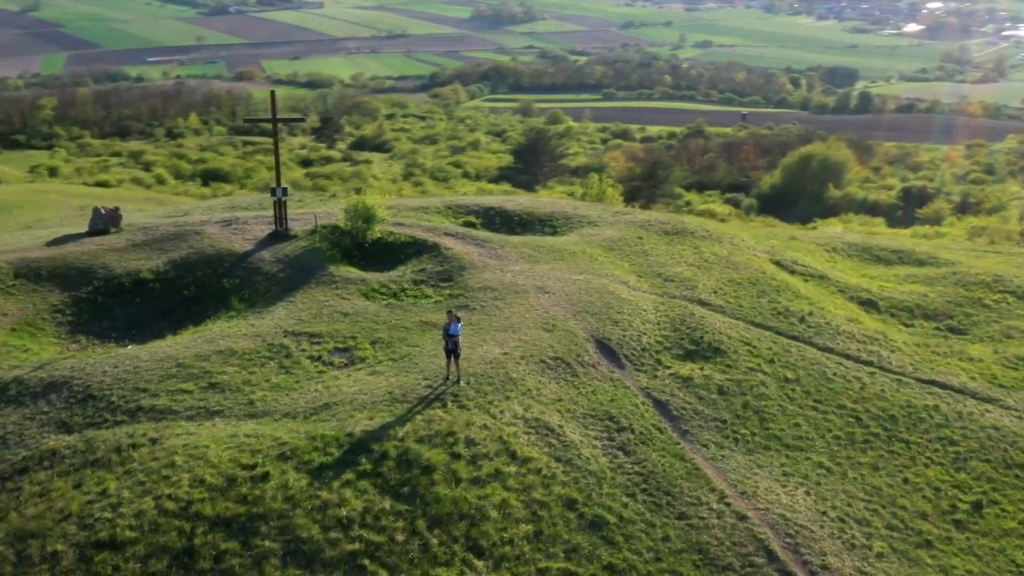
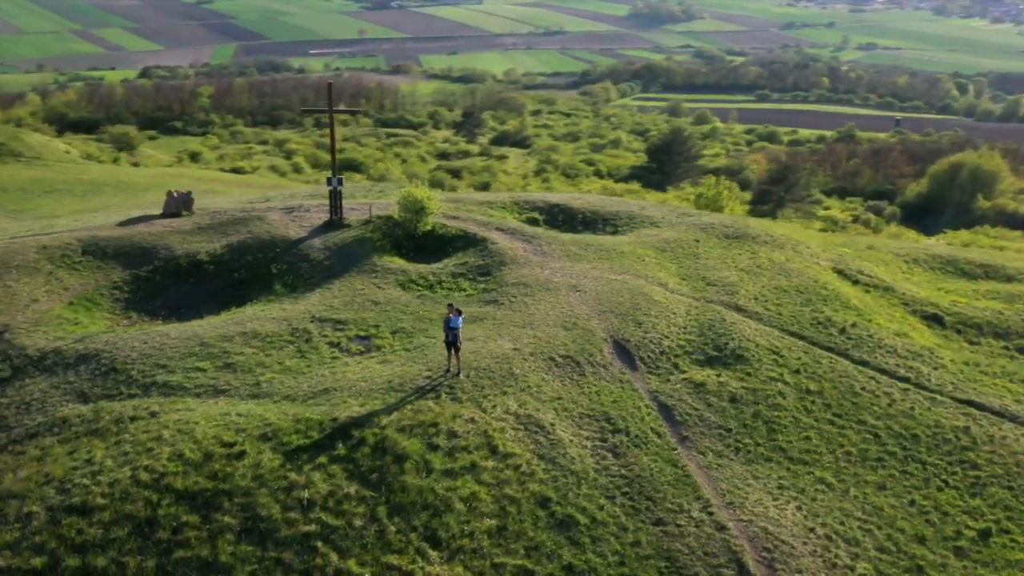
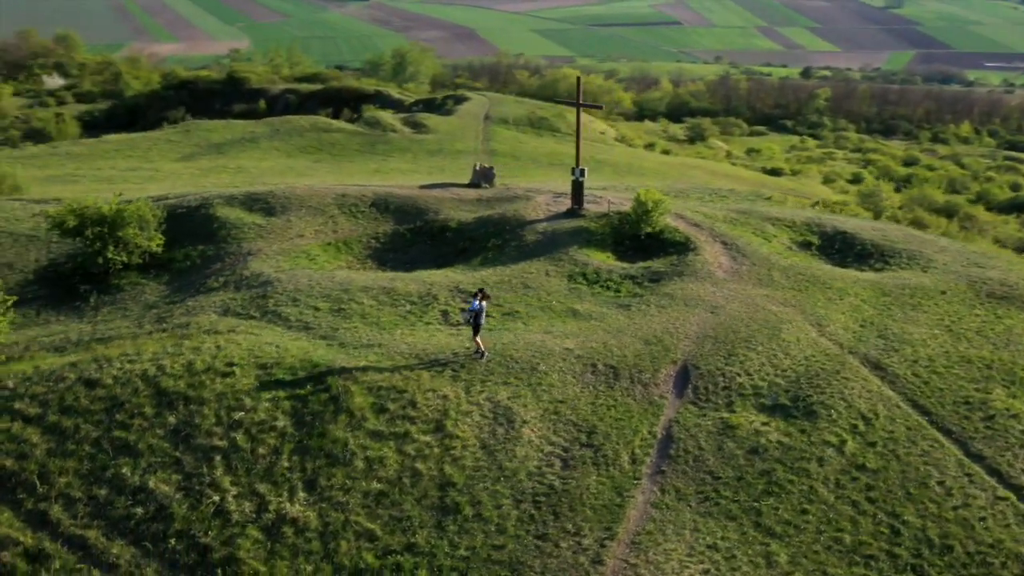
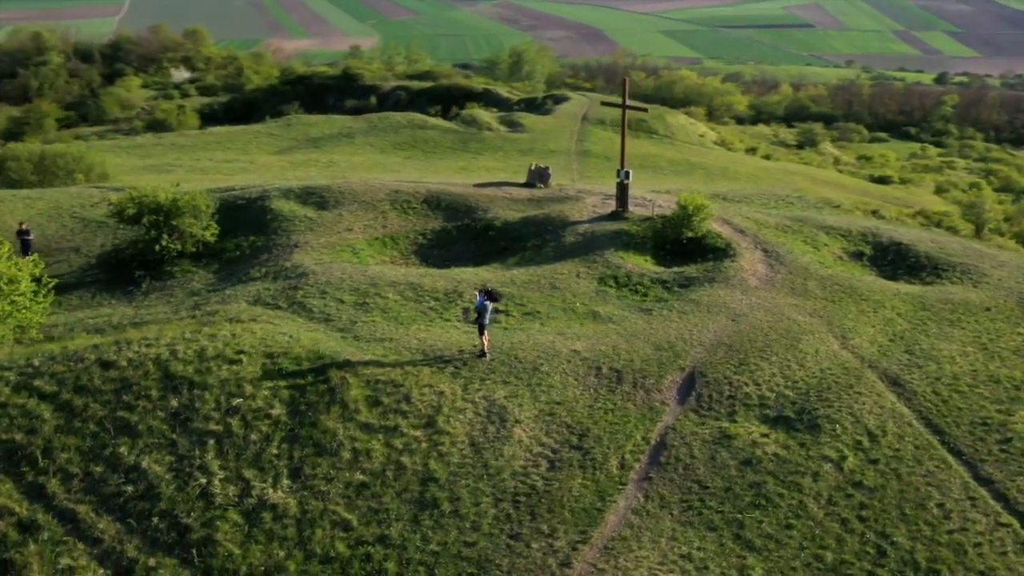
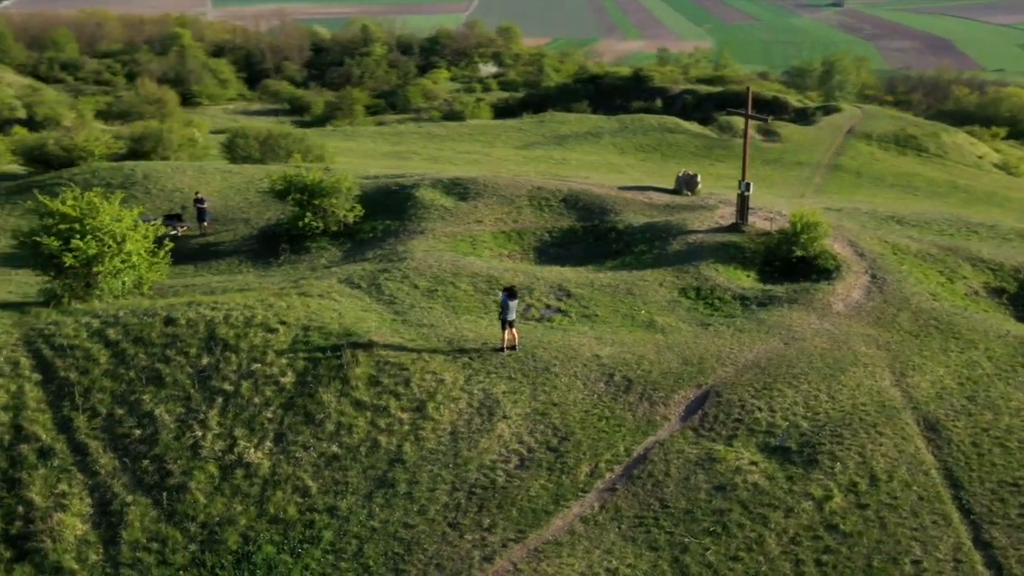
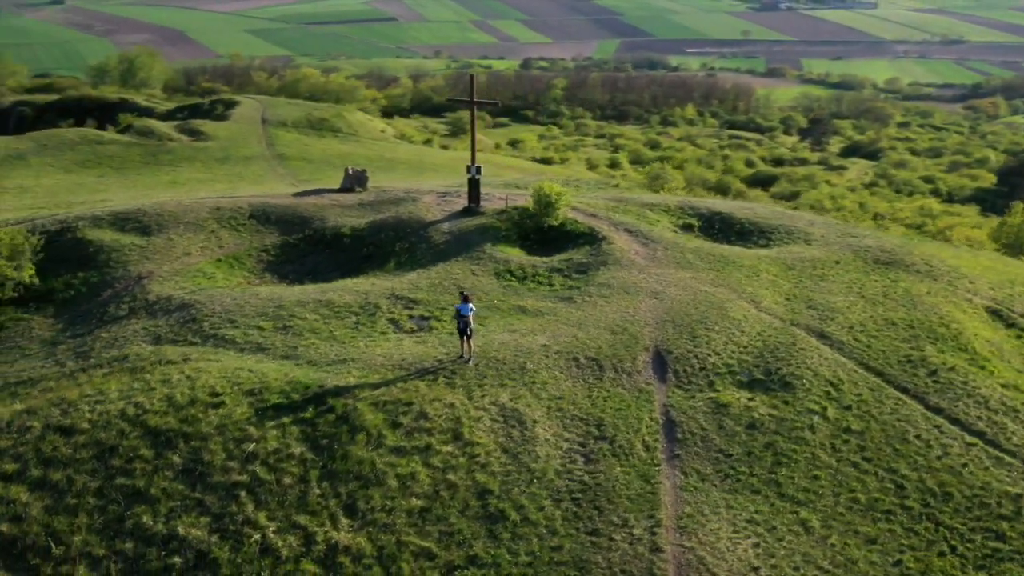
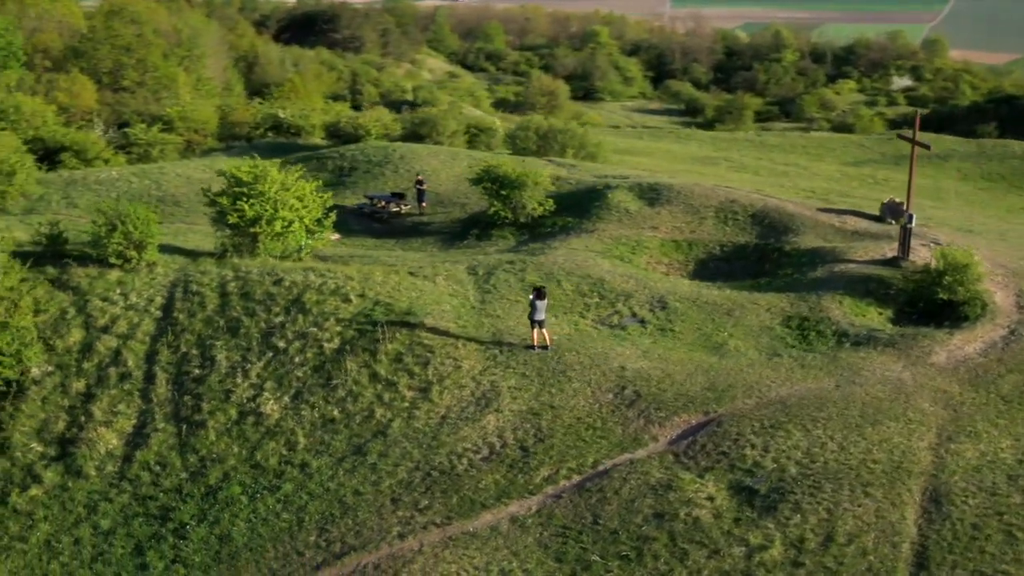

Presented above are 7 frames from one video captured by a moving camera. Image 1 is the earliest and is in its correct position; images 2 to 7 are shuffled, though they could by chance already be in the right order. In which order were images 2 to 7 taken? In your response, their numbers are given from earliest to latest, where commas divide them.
2, 6, 3, 4, 5, 7
